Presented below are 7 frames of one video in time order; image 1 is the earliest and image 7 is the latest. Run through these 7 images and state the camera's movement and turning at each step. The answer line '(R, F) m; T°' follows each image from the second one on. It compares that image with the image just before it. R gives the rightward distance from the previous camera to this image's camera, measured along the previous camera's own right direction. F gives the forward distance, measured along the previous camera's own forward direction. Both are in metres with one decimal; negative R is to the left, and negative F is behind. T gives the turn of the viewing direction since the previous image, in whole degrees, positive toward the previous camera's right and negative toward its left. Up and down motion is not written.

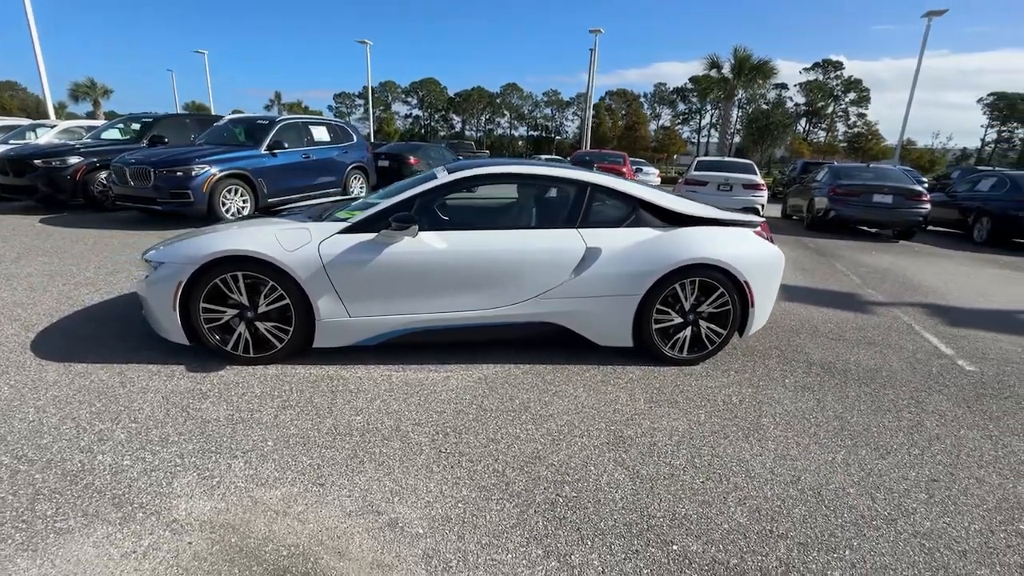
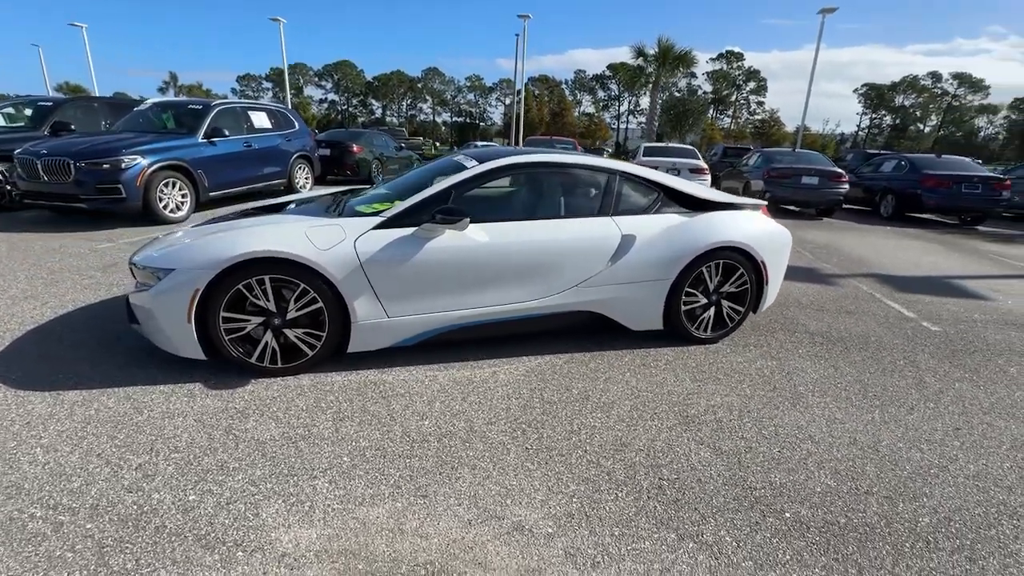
(-0.8, +0.1) m; +9°
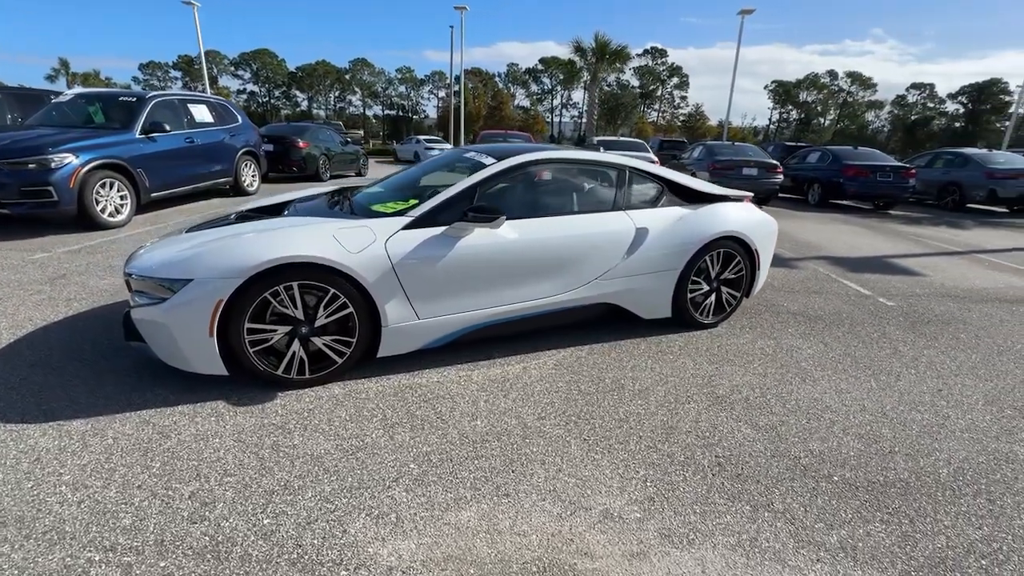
(-0.6, 0.0) m; +7°
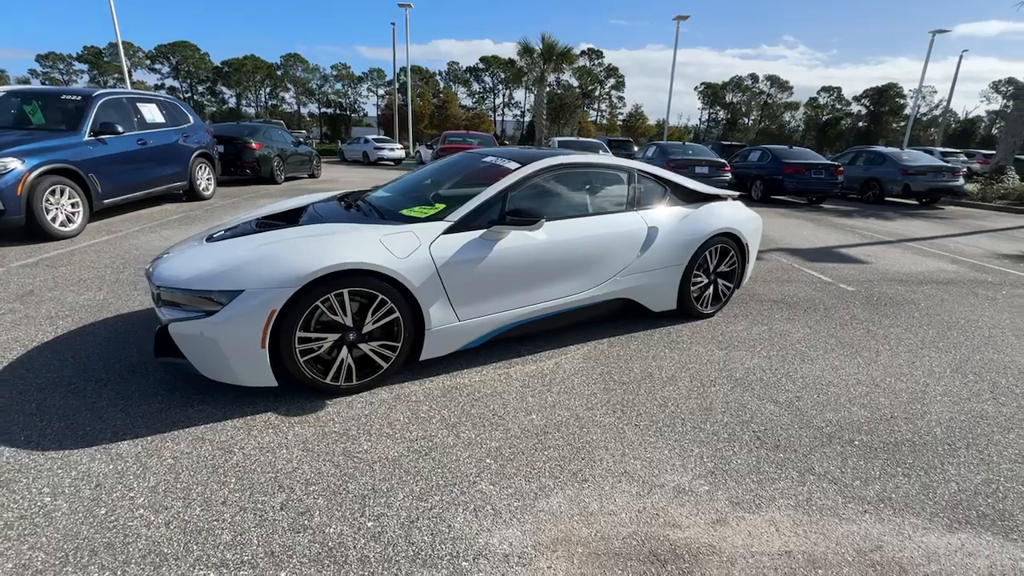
(-0.6, -0.1) m; +7°
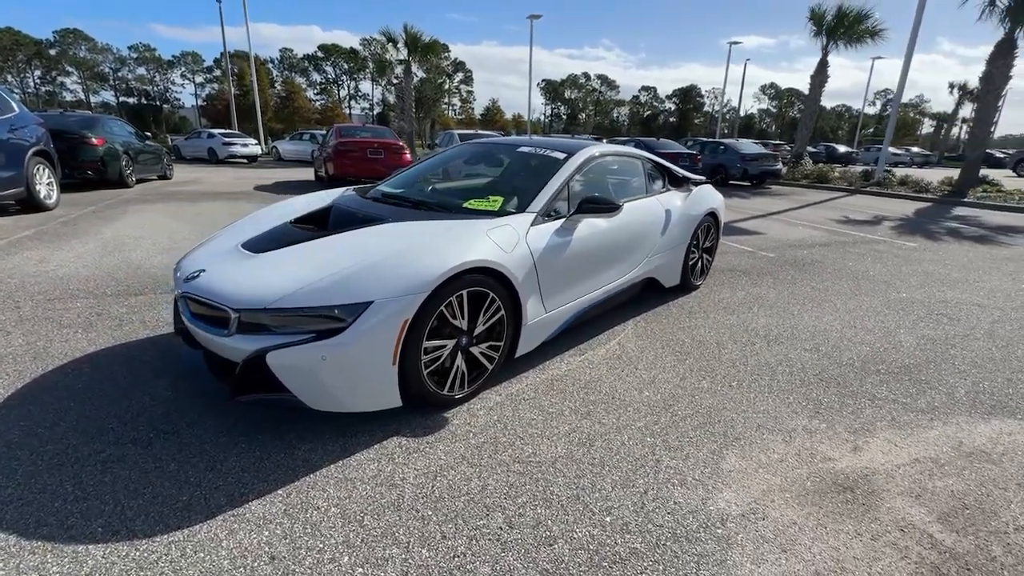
(-1.4, +0.2) m; +17°
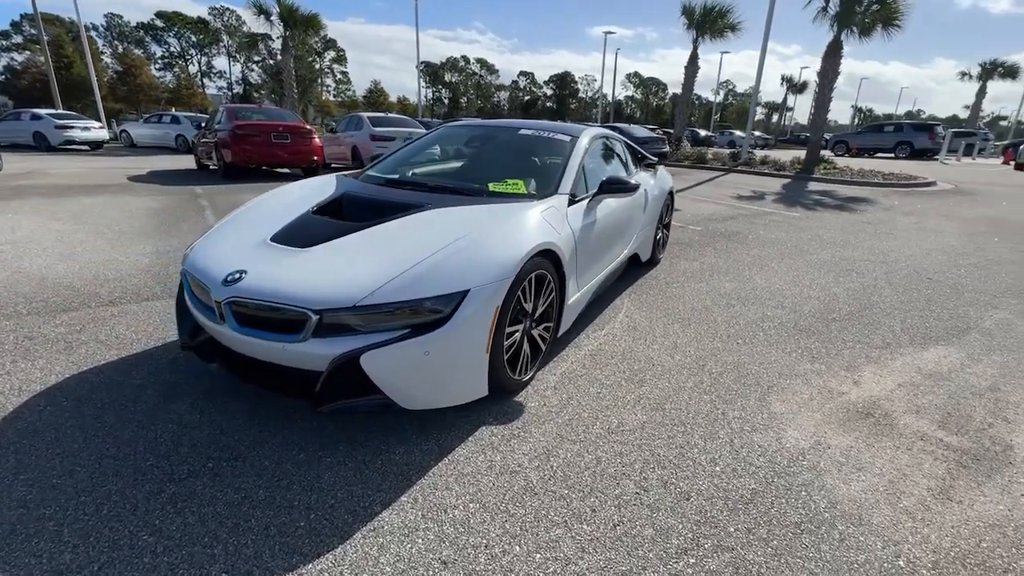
(-0.9, +0.1) m; +13°
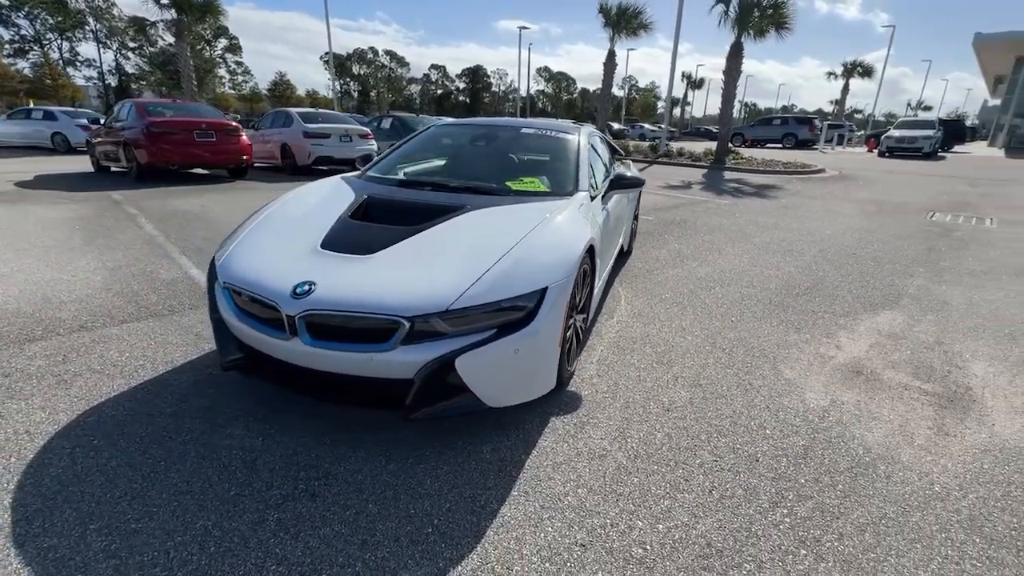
(-0.7, 0.0) m; +9°
